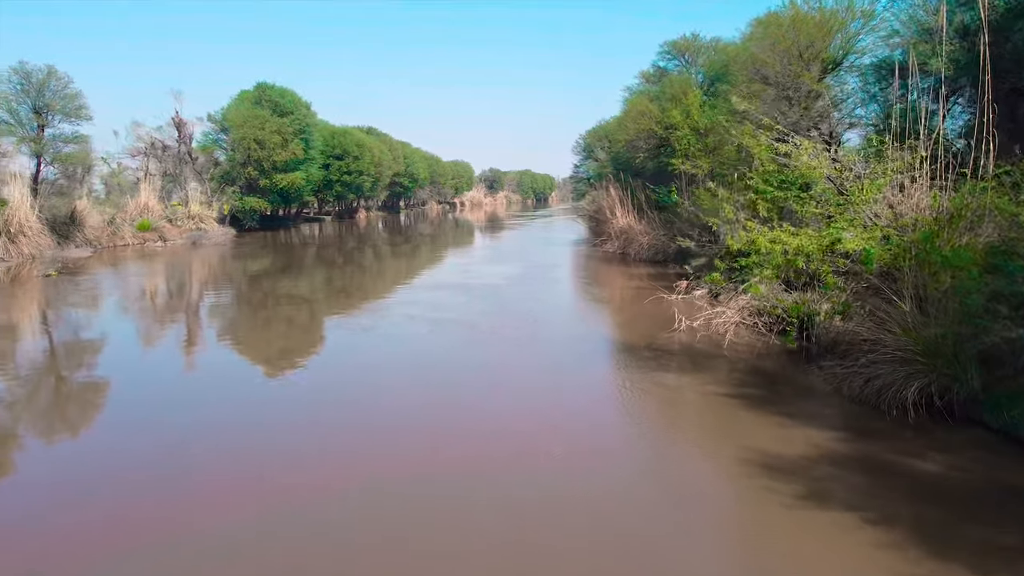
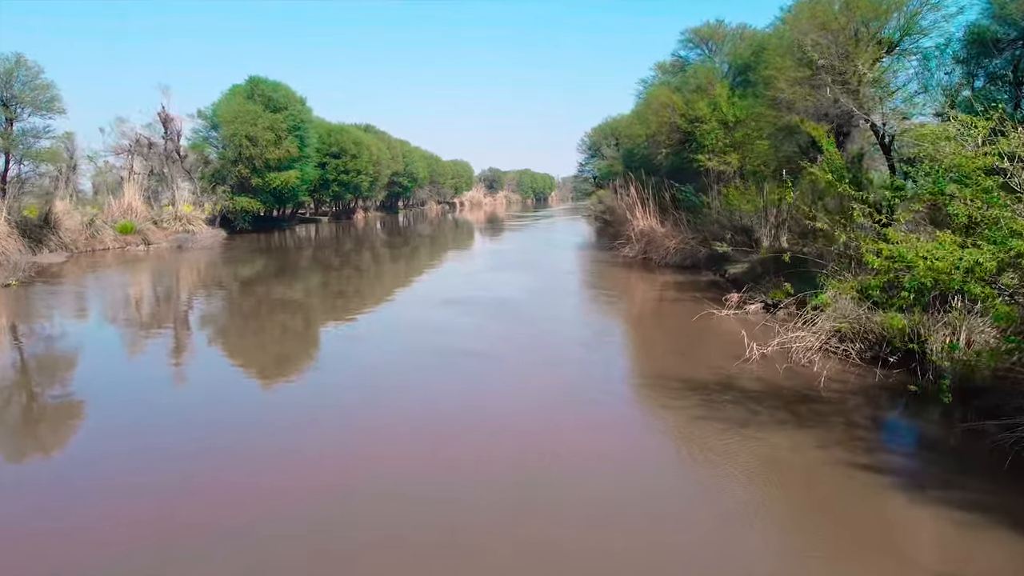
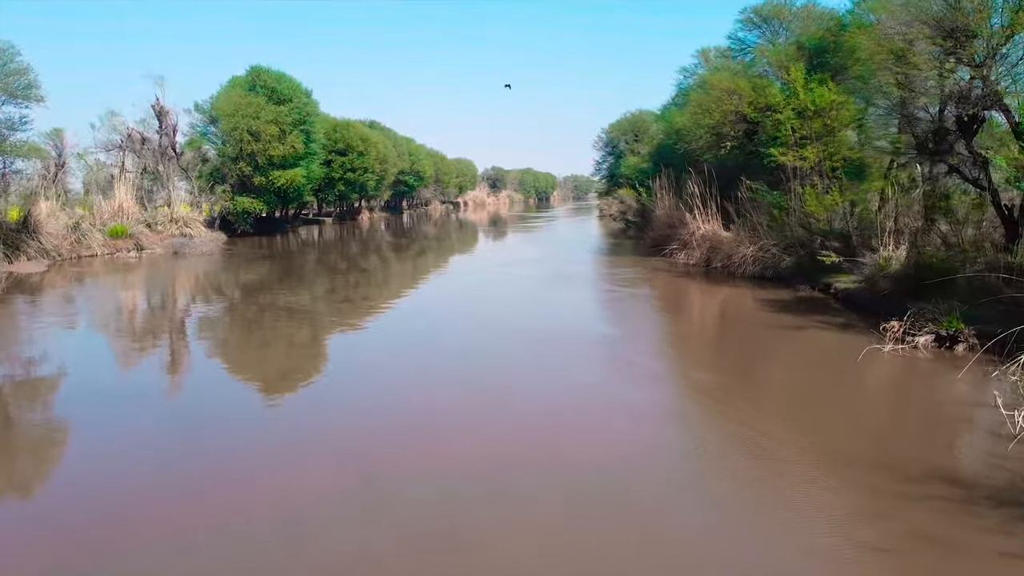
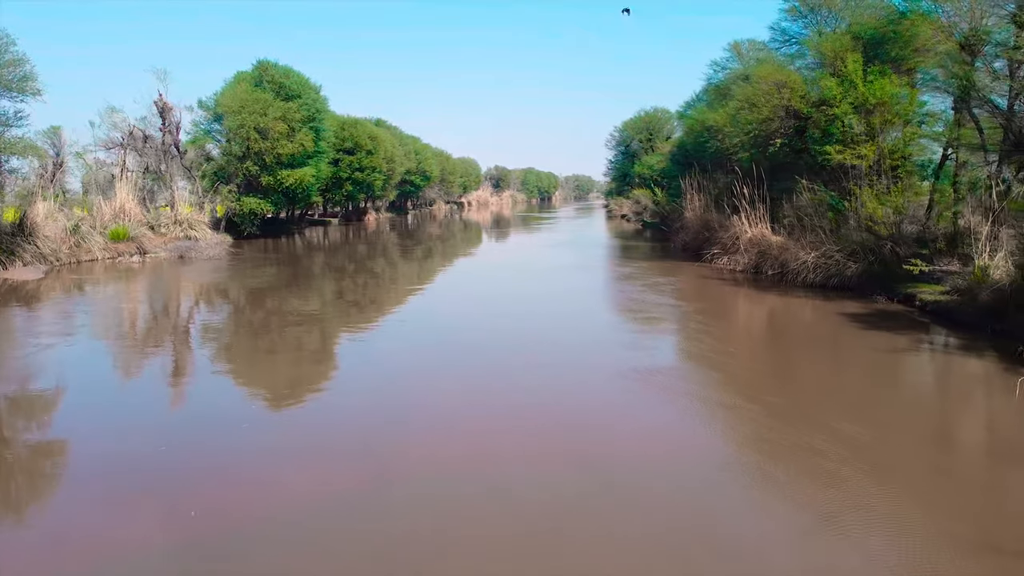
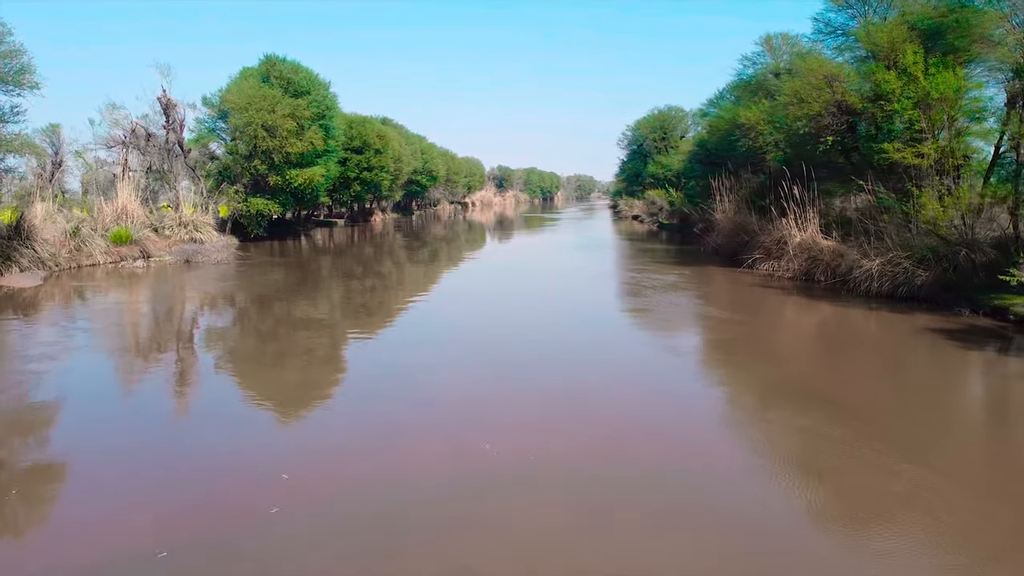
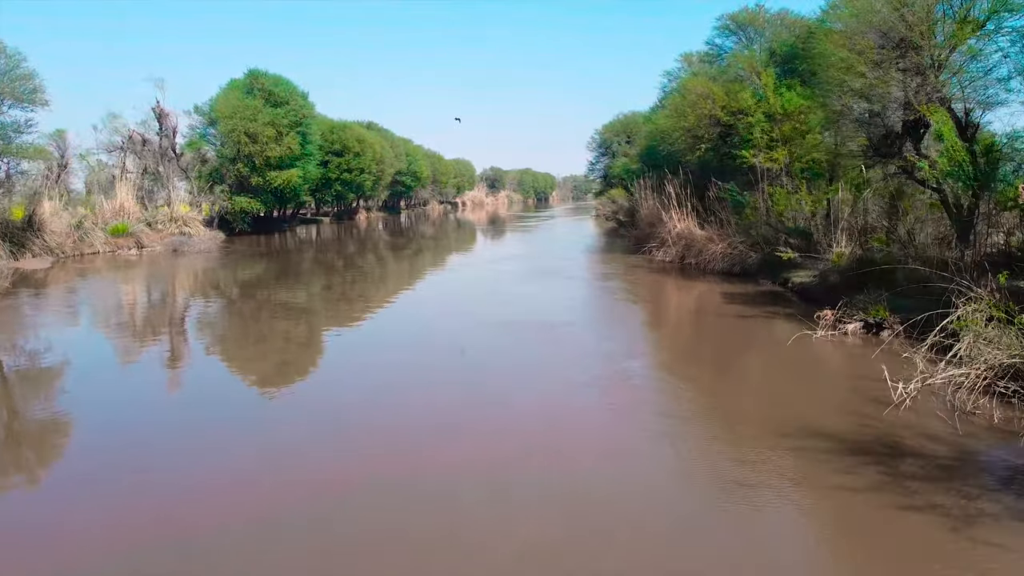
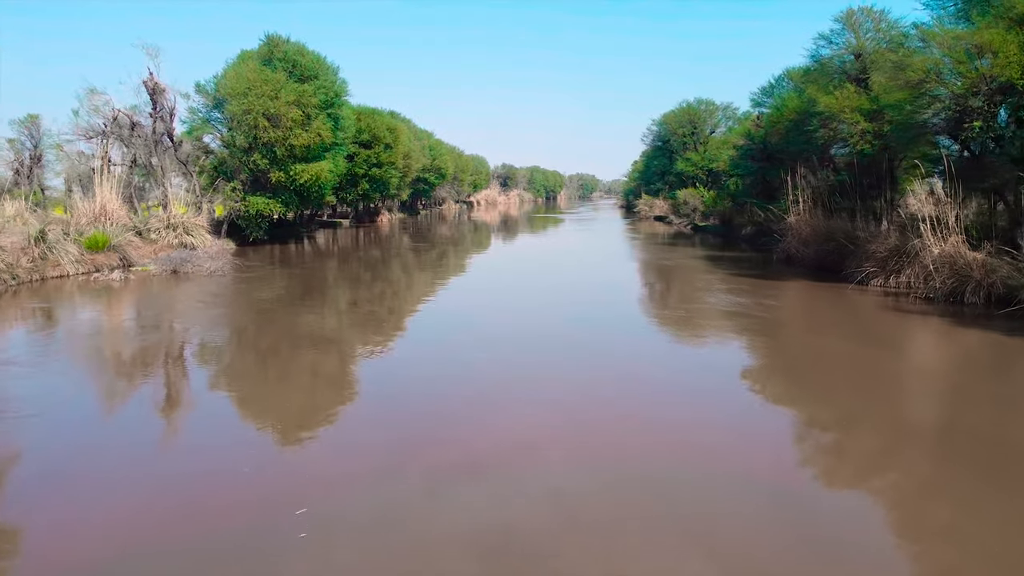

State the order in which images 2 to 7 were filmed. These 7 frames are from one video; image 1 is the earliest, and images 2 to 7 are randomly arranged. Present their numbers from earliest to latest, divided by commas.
2, 6, 3, 4, 5, 7
